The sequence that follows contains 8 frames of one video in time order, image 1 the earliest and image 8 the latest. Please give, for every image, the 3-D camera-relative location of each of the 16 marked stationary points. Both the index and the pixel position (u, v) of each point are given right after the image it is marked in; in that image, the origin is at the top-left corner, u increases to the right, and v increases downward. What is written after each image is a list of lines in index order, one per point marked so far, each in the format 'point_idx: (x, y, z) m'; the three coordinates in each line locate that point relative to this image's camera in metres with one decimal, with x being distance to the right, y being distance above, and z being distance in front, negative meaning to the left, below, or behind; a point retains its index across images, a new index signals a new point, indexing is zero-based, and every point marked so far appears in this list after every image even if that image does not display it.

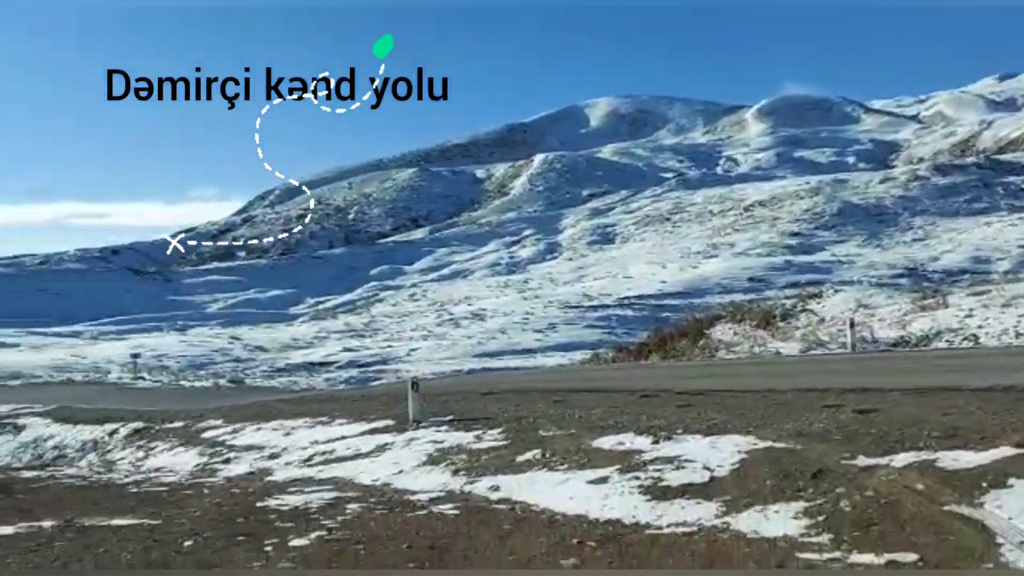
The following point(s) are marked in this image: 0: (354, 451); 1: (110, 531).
0: (-3.1, -3.2, +16.4) m
1: (-4.7, -2.8, +9.7) m
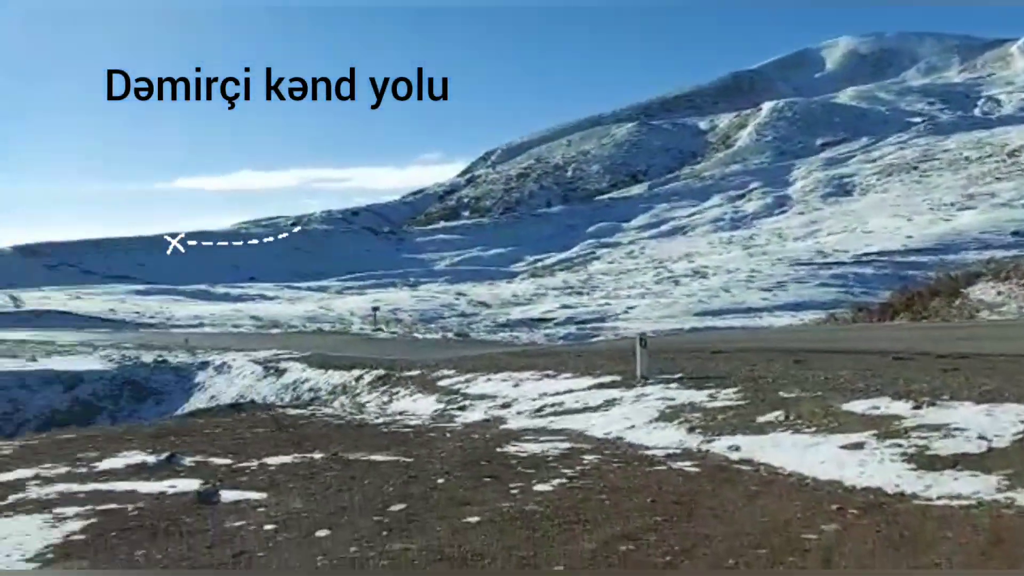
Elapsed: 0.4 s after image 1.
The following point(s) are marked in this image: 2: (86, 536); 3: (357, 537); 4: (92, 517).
0: (+1.4, -2.3, +16.7) m
1: (-1.8, -2.2, +10.6) m
2: (-4.0, -2.3, +7.8) m
3: (-1.3, -2.1, +7.1) m
4: (-4.3, -2.3, +8.5) m
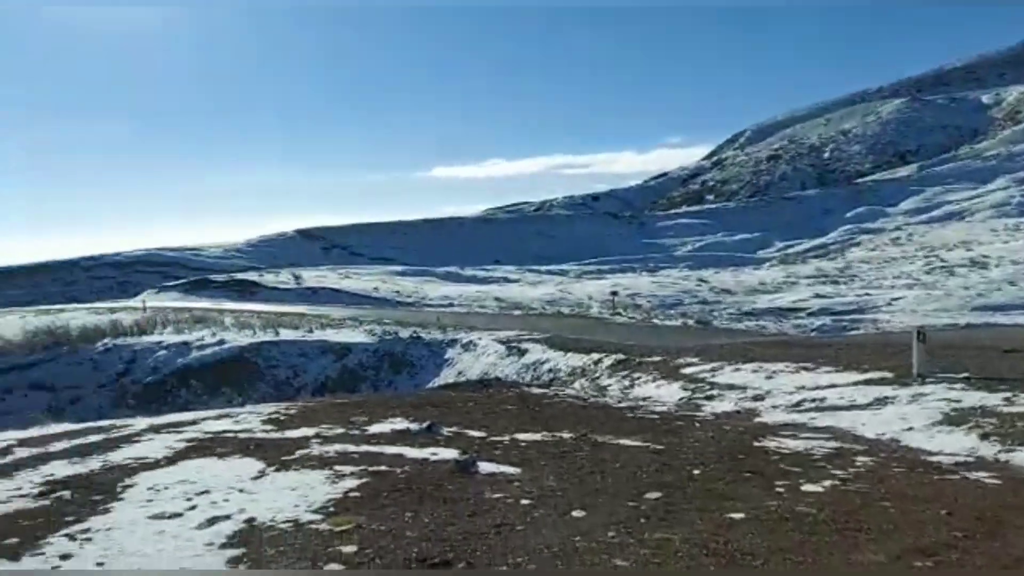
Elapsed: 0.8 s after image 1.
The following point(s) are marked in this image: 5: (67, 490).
0: (+6.2, -2.1, +15.4) m
1: (+1.4, -2.0, +10.4) m
2: (-1.5, -2.1, +8.4) m
3: (+0.9, -1.9, +6.9) m
4: (-1.6, -2.1, +9.1) m
5: (-5.3, -2.4, +9.9) m
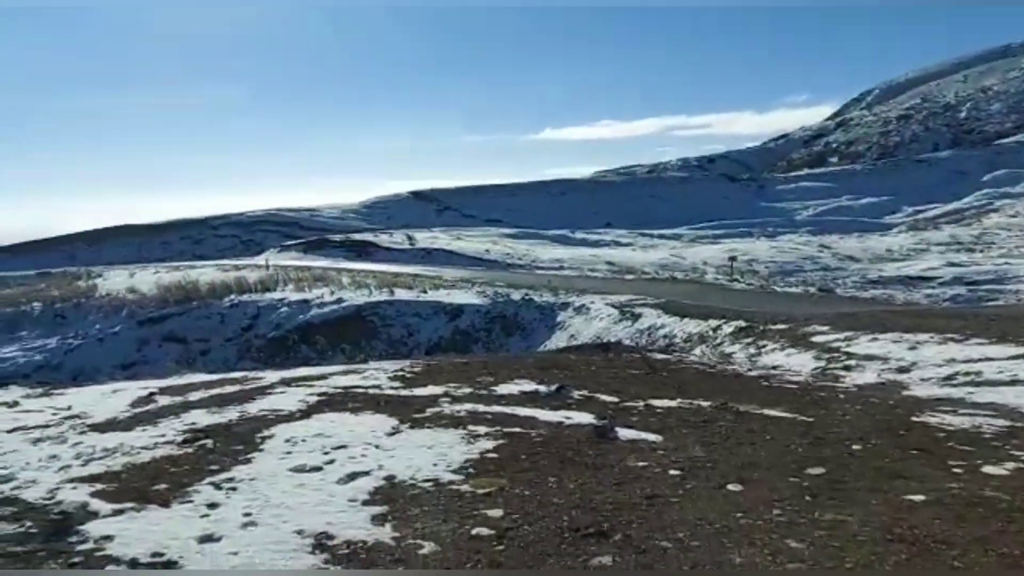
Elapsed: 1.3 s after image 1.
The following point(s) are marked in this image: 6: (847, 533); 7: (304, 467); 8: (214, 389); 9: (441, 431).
0: (+8.4, -1.5, +14.1) m
1: (+3.0, -1.5, +9.8) m
2: (-0.1, -1.6, +8.1) m
3: (+2.0, -1.6, +6.4) m
4: (-0.1, -1.6, +8.9) m
5: (-3.7, -1.8, +10.1) m
6: (+2.2, -1.6, +5.5) m
7: (-2.1, -1.8, +8.3) m
8: (-5.3, -1.8, +14.8) m
9: (-0.8, -1.6, +9.5) m
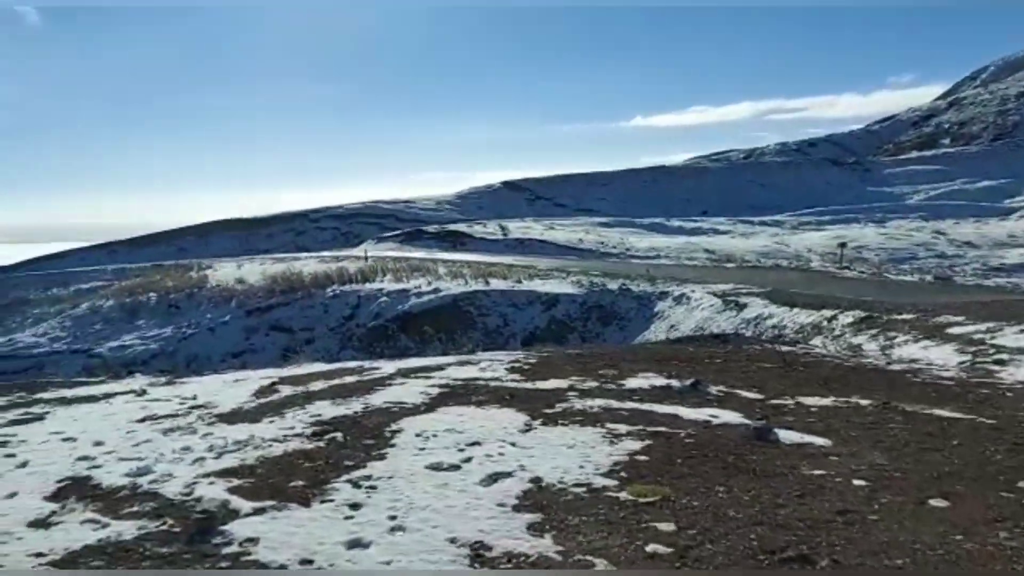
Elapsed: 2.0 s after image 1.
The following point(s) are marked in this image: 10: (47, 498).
0: (+10.3, -1.3, +12.4) m
1: (+4.5, -1.4, +8.8) m
2: (+1.2, -1.5, +7.5) m
3: (+3.2, -1.5, +5.5) m
4: (+1.3, -1.5, +8.2) m
5: (-2.1, -1.7, +9.8) m
6: (+3.3, -1.5, +4.6) m
7: (-0.7, -1.7, +7.9) m
8: (-3.1, -1.6, +14.7) m
9: (+0.7, -1.5, +8.9) m
10: (-4.6, -2.1, +8.2) m
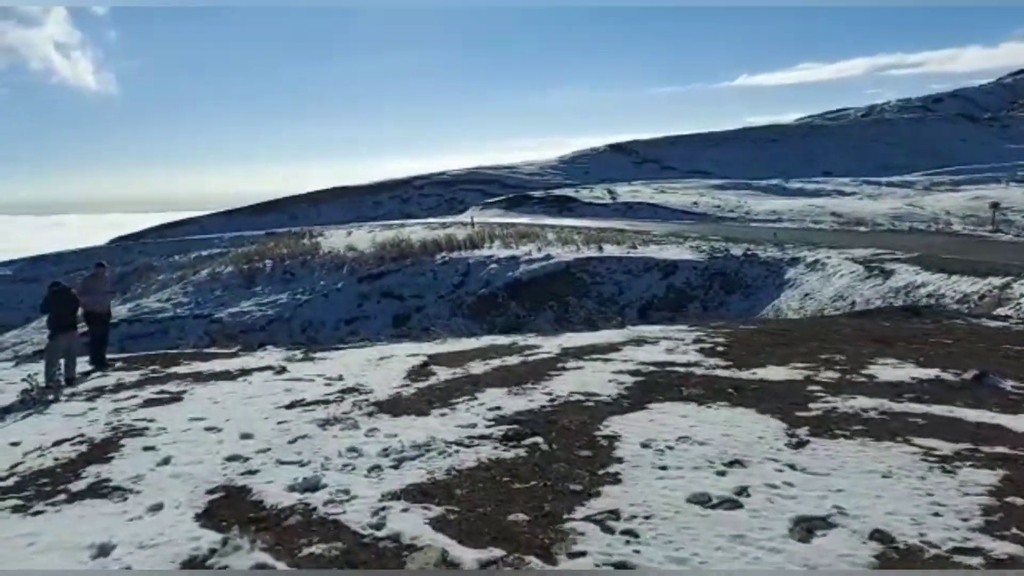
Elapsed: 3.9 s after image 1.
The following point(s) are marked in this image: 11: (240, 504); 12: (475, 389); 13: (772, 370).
0: (+12.8, -0.9, +9.0) m
1: (+6.6, -1.1, +6.0) m
2: (+3.2, -1.3, +5.2) m
3: (+4.9, -1.4, +3.0) m
4: (+3.4, -1.3, +5.9) m
5: (+0.2, -1.4, +7.9) m
6: (+4.9, -1.4, +2.0) m
7: (+1.4, -1.5, +5.8) m
8: (-0.3, -1.1, +12.8) m
9: (+2.9, -1.2, +6.6) m
10: (-2.5, -1.8, +6.6) m
11: (-2.2, -1.8, +6.8) m
12: (-0.5, -1.3, +10.6) m
13: (+3.2, -1.0, +10.3) m
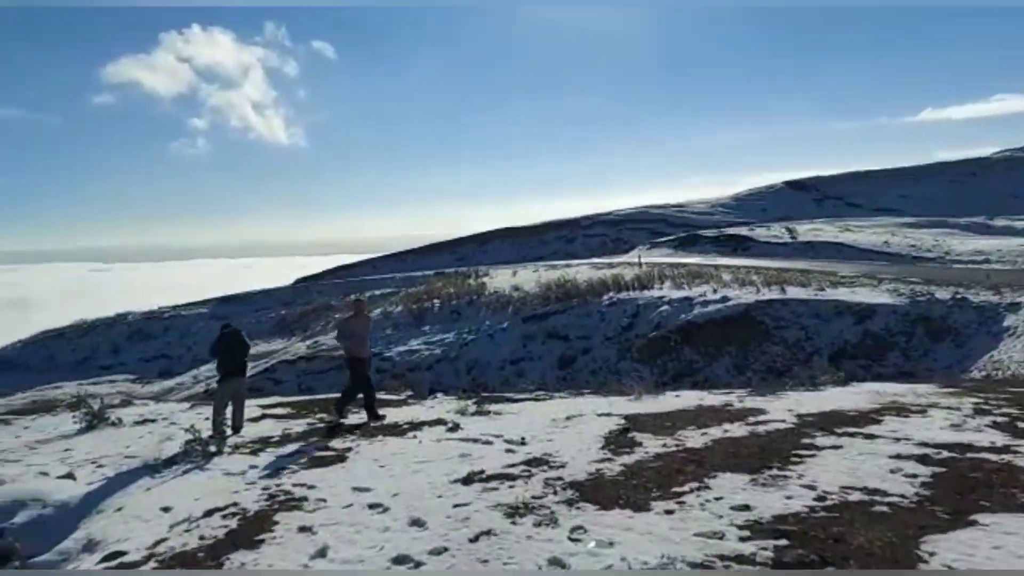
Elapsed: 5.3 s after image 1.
0: (+14.6, -1.4, +4.1) m
1: (+7.9, -1.5, +2.4) m
2: (+4.4, -1.6, +2.2) m
3: (+5.7, -1.6, -0.3) m
4: (+4.7, -1.6, +2.9) m
5: (+2.0, -1.8, +5.4) m
6: (+5.5, -1.6, -1.2) m
7: (+2.7, -1.7, +3.1) m
8: (+2.5, -1.8, +10.4) m
9: (+4.4, -1.6, +3.7) m
10: (-0.9, -2.1, +4.6) m
11: (-0.6, -2.1, +4.8) m
12: (+1.8, -1.8, +8.2) m
13: (+5.4, -1.5, +7.2) m
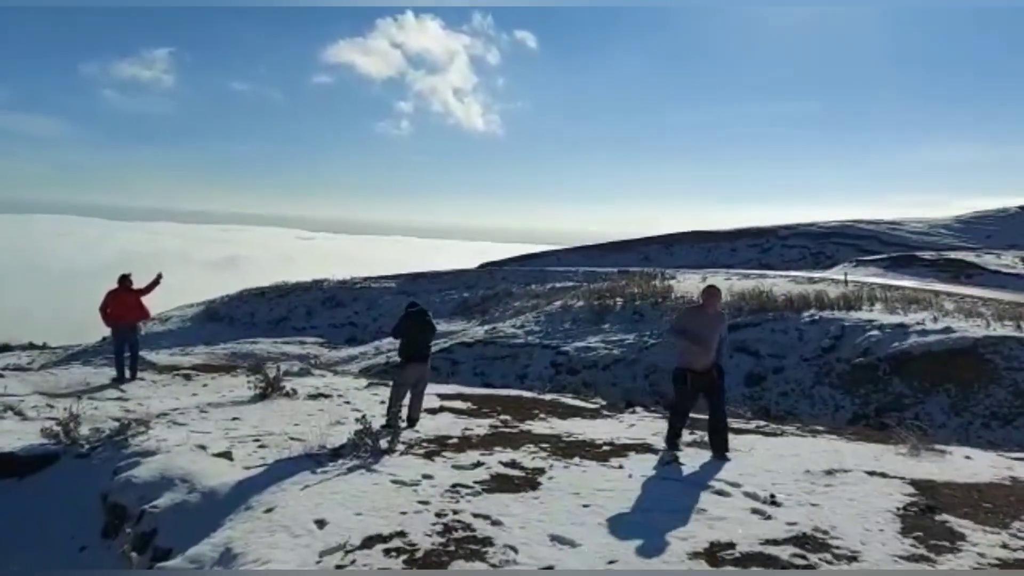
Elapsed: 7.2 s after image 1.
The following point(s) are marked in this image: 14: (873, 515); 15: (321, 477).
0: (+15.3, -2.8, -1.4) m
1: (+8.4, -2.2, -1.8) m
2: (+5.0, -2.0, -1.2) m
3: (+5.7, -2.1, -3.9) m
4: (+5.4, -2.0, -0.6) m
5: (+3.3, -2.0, +2.4) m
6: (+5.3, -2.1, -4.8) m
7: (+3.5, -2.0, 0.0) m
8: (+4.7, -2.0, +7.2) m
9: (+5.2, -2.0, +0.3) m
10: (+0.2, -2.1, +2.2) m
11: (+0.6, -2.0, +2.4) m
12: (+3.7, -2.0, +5.2) m
13: (+6.9, -2.1, +3.5) m
14: (+3.2, -2.1, +7.4) m
15: (-2.2, -2.2, +9.7) m
